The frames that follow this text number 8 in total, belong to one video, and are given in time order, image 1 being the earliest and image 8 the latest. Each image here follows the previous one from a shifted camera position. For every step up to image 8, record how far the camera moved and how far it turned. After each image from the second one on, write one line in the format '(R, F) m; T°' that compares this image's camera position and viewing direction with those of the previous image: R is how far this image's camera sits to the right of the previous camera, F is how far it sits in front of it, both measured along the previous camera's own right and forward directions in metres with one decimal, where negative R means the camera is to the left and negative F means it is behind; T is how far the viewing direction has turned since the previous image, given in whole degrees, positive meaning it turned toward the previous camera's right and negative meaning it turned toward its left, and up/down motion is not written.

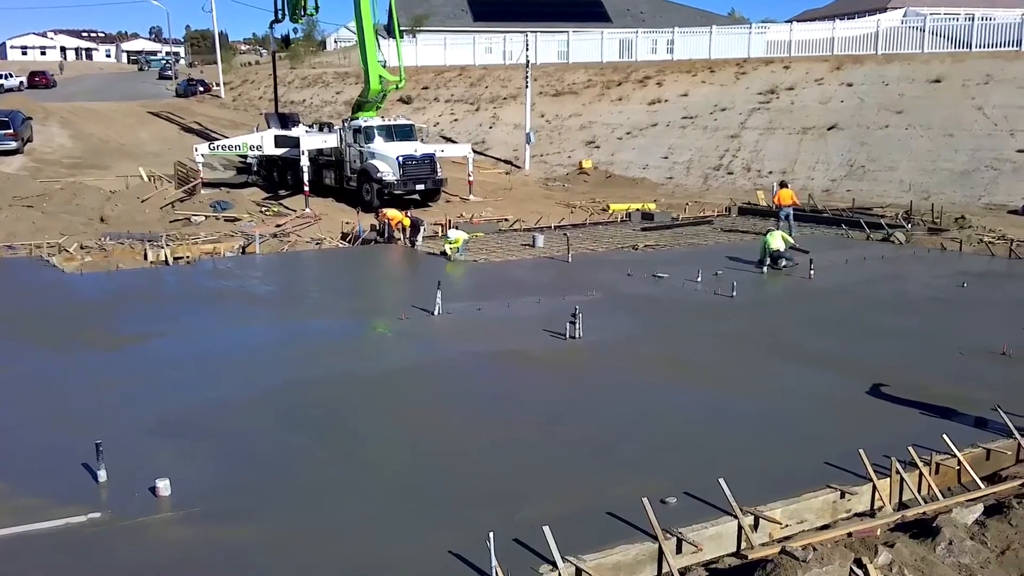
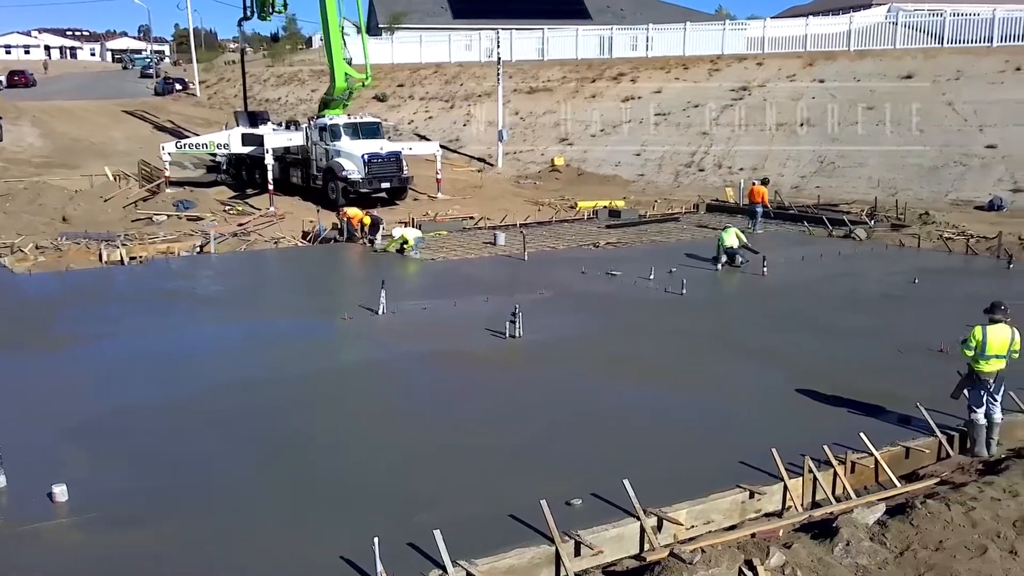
(+0.4, +0.1) m; +1°
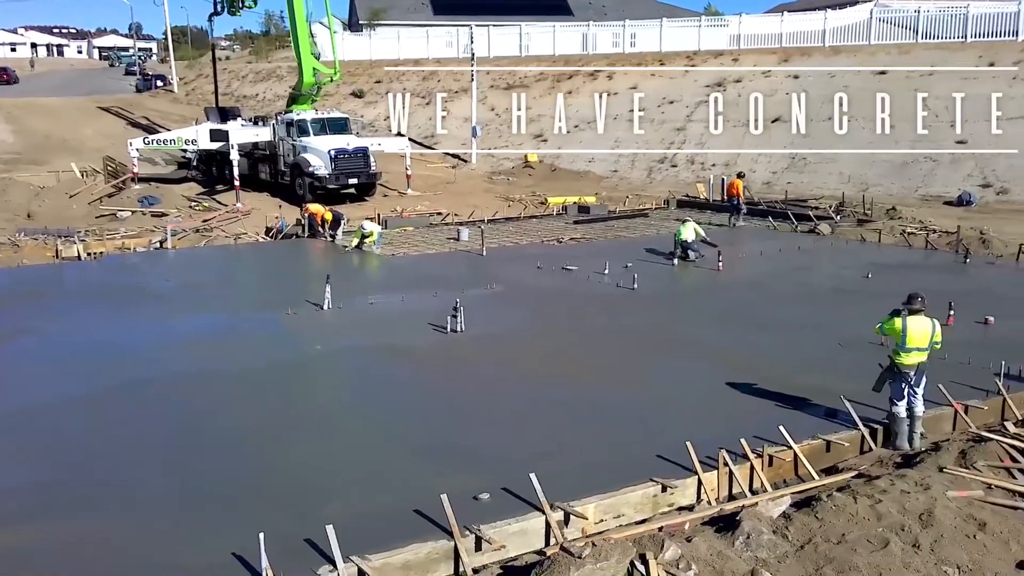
(+0.4, +0.1) m; +1°
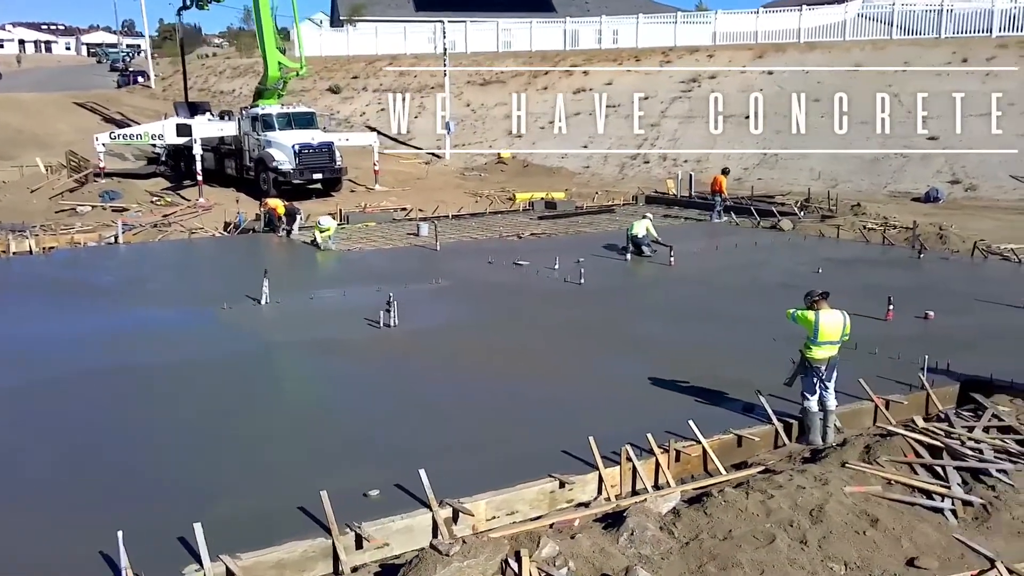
(+0.5, +0.1) m; +1°
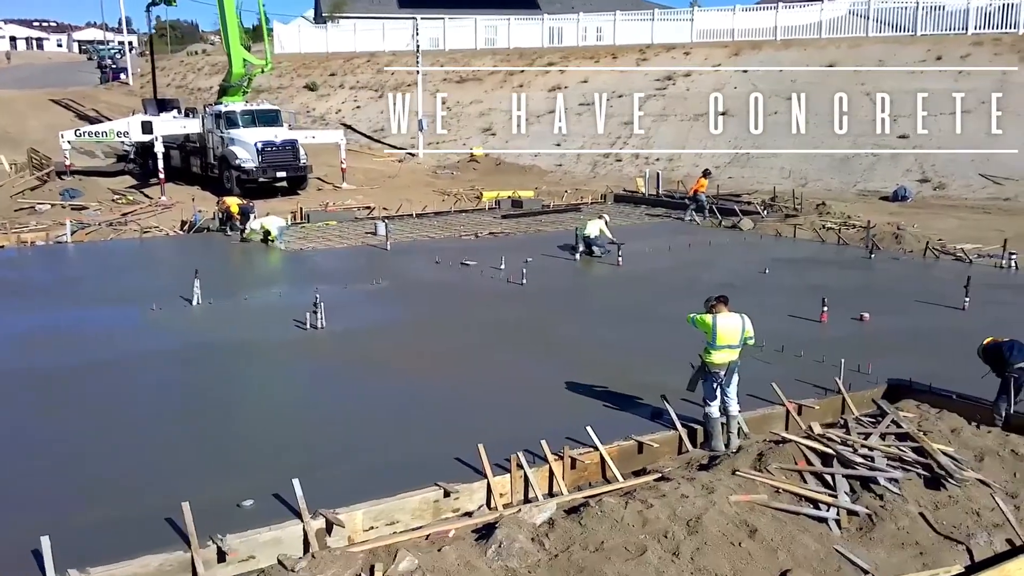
(+0.5, +0.1) m; 0°
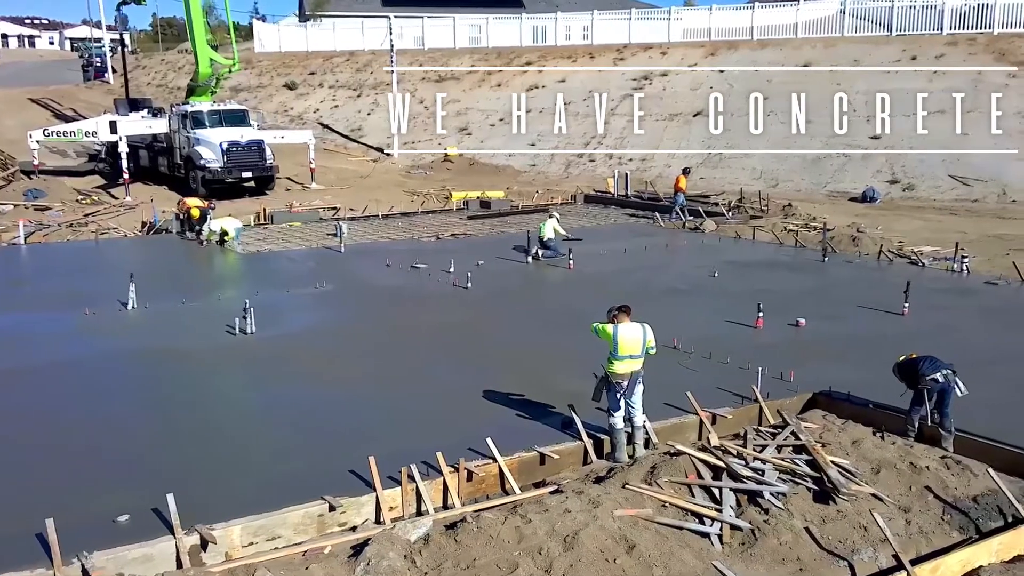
(+0.5, +0.1) m; 0°
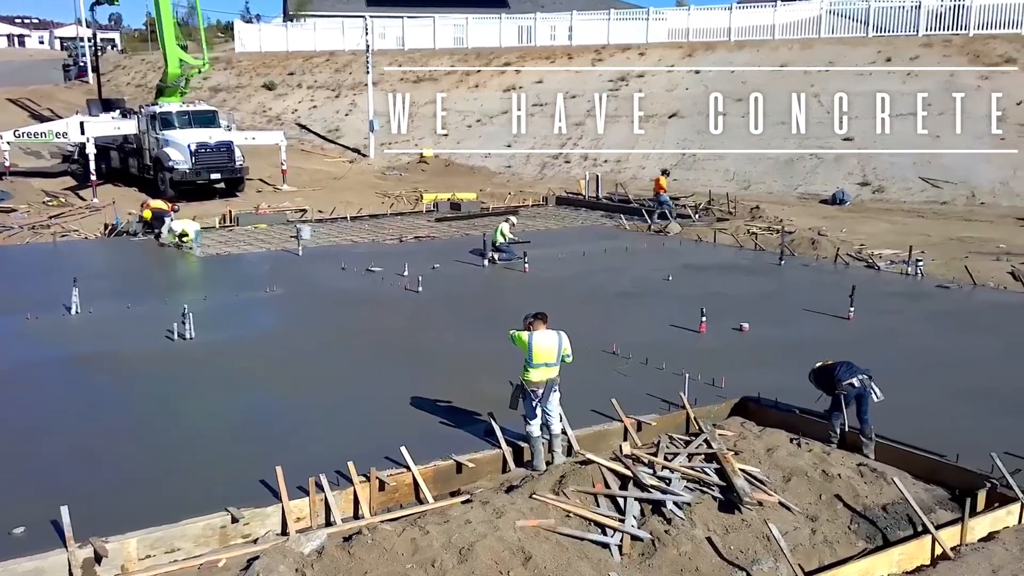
(+0.4, 0.0) m; 0°
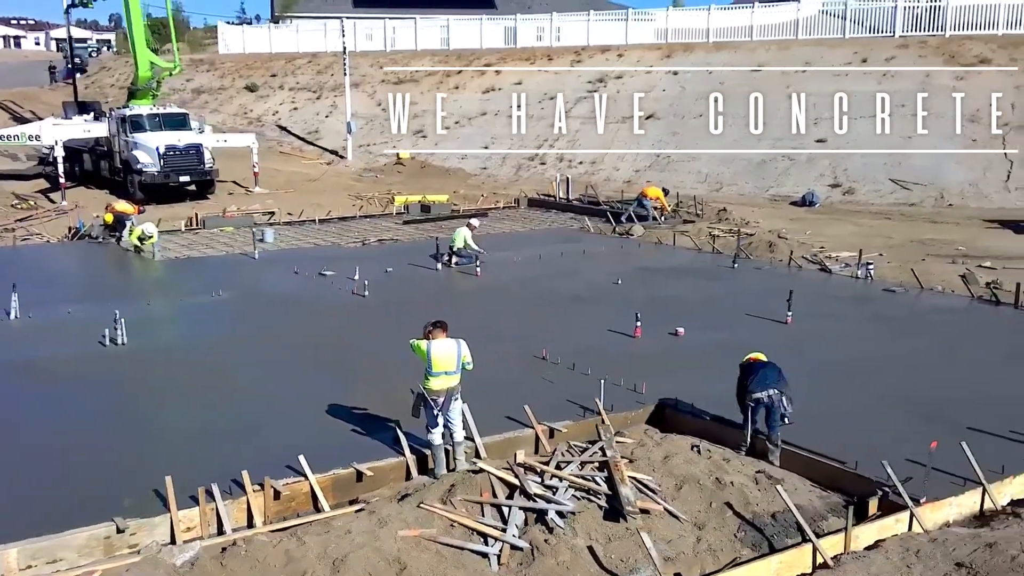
(+0.5, 0.0) m; 0°
